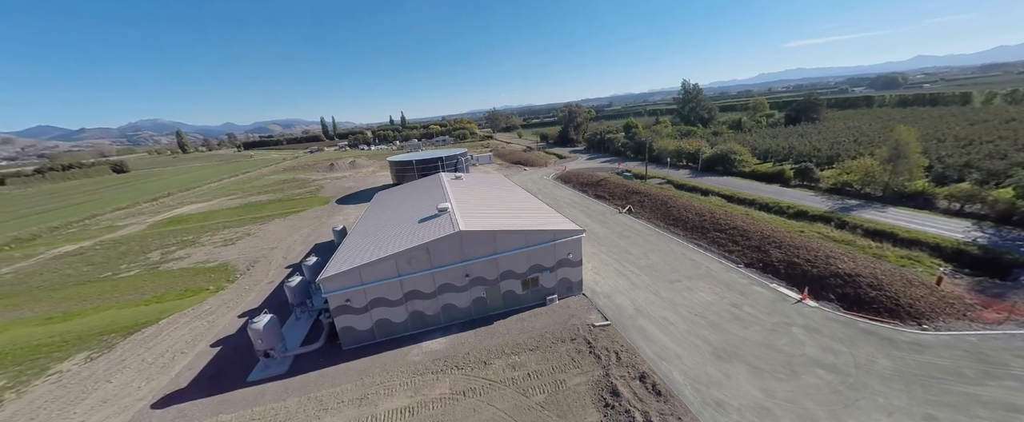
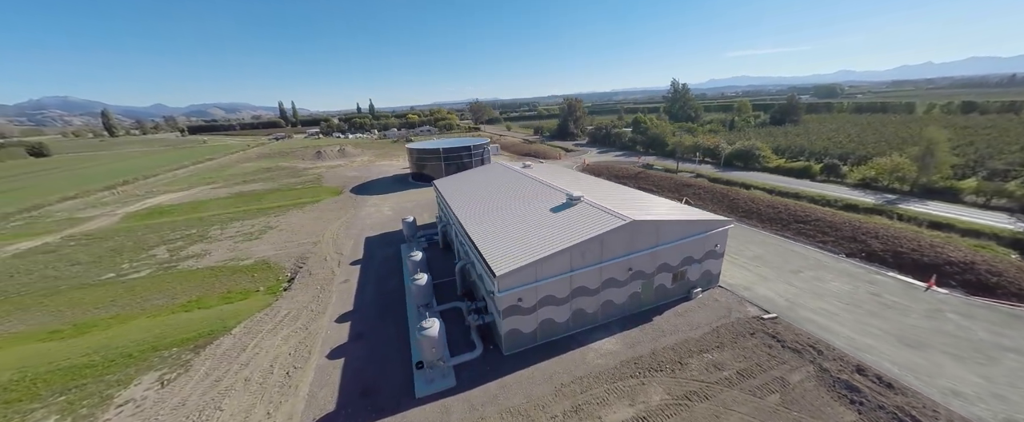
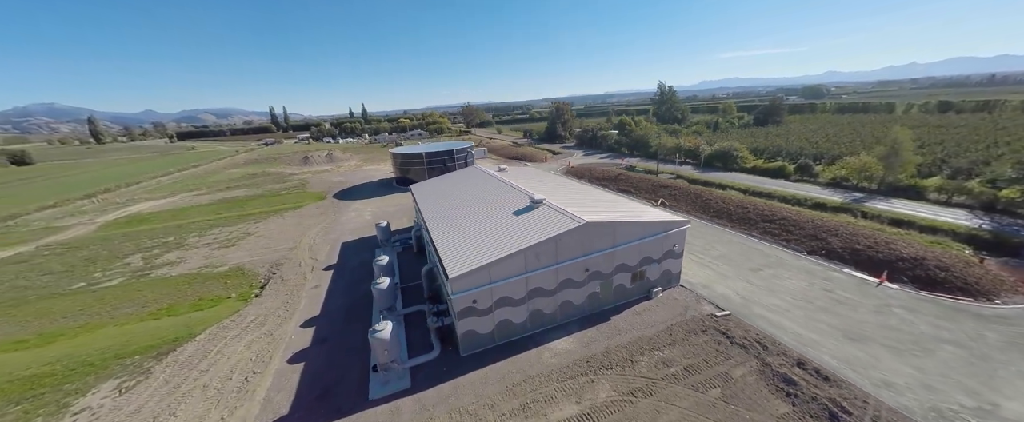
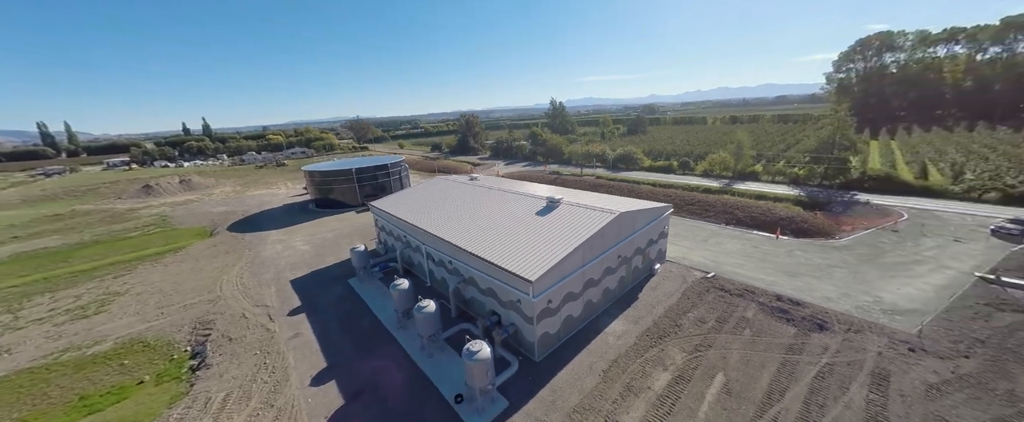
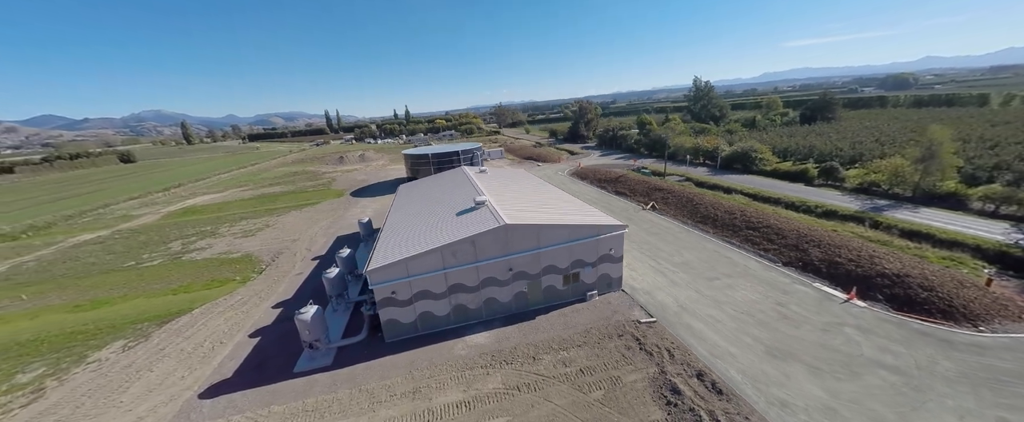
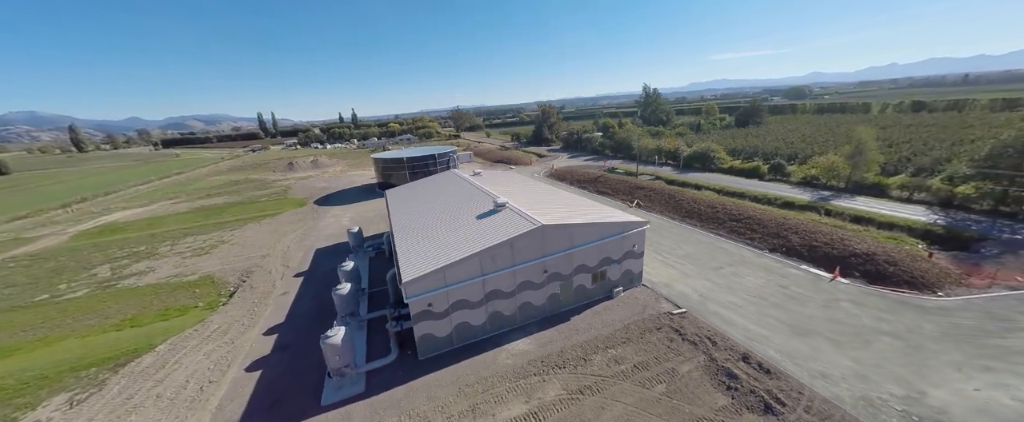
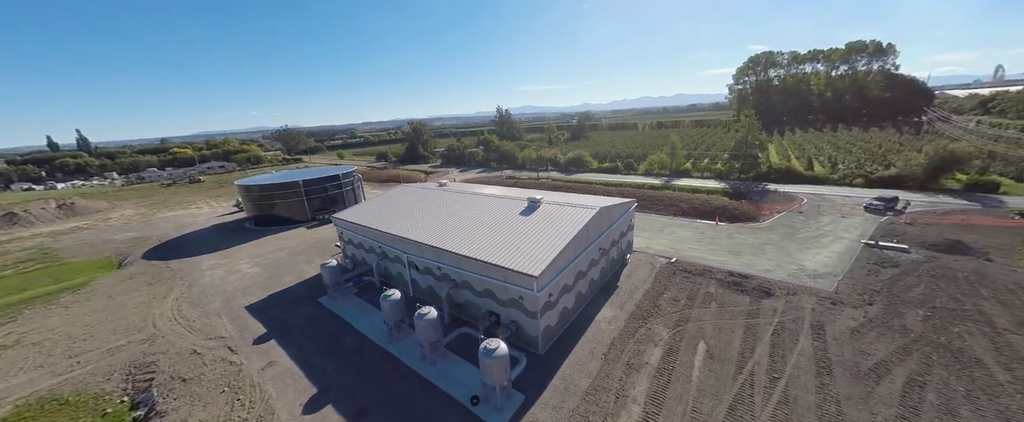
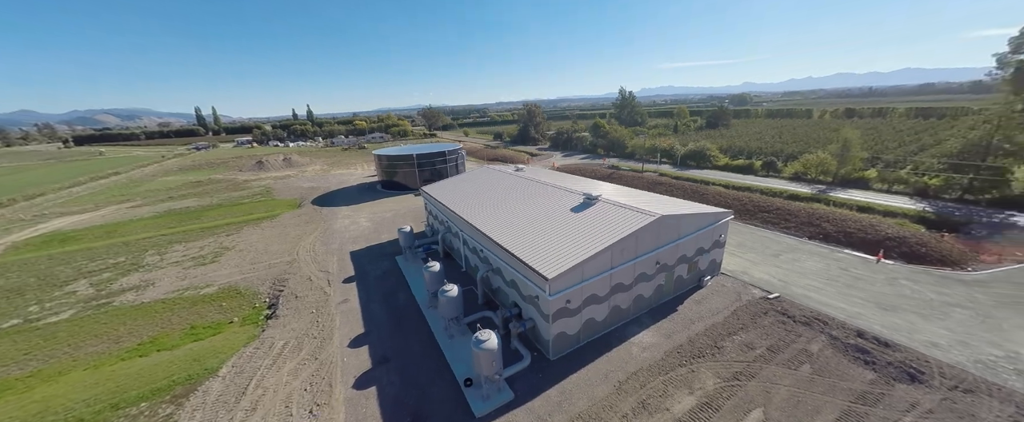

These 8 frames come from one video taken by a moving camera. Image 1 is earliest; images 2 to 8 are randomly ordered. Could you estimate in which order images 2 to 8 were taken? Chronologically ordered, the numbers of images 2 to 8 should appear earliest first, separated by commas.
5, 6, 3, 2, 8, 4, 7
